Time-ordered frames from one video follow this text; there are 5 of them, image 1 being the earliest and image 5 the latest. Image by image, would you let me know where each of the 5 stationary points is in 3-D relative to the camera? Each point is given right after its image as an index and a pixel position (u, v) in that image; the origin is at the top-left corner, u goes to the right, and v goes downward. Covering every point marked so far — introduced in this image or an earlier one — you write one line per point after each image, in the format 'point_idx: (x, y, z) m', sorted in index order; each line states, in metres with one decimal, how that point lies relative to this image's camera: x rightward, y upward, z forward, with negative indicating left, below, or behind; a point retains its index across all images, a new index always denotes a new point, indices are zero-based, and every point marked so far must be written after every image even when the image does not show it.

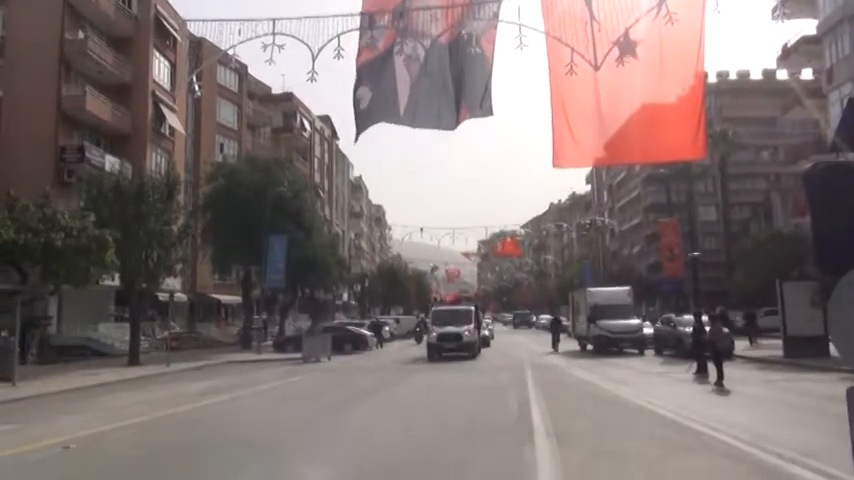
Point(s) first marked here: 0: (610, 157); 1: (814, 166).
0: (+2.9, +1.3, +16.3) m
1: (+2.6, +0.5, +6.9) m
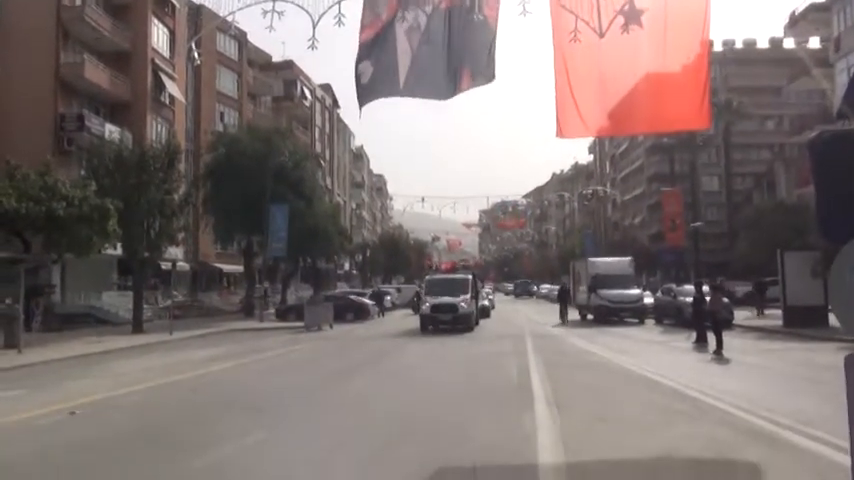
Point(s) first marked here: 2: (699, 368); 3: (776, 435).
0: (+2.9, +1.8, +16.3) m
1: (+2.6, +0.7, +6.9) m
2: (+4.8, -2.3, +18.2) m
3: (+4.5, -2.5, +13.4) m
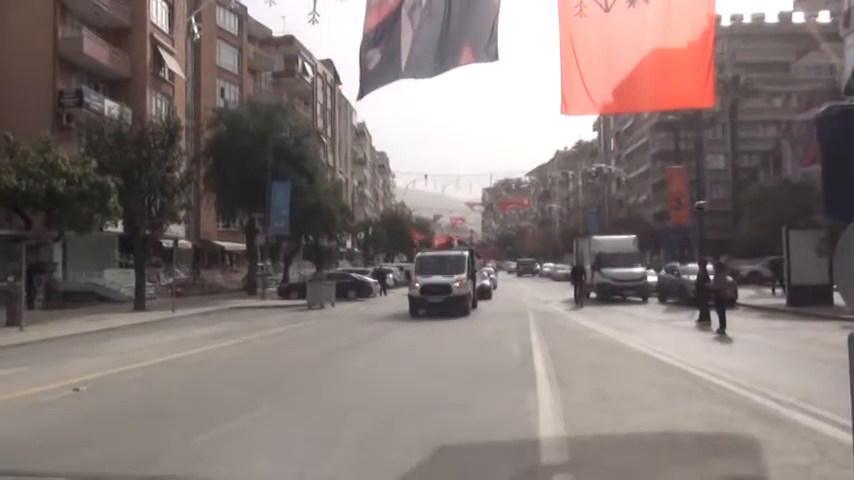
0: (+3.0, +2.1, +16.1) m
1: (+2.7, +0.8, +6.8) m
2: (+4.9, -1.9, +18.2) m
3: (+4.6, -2.2, +13.4) m
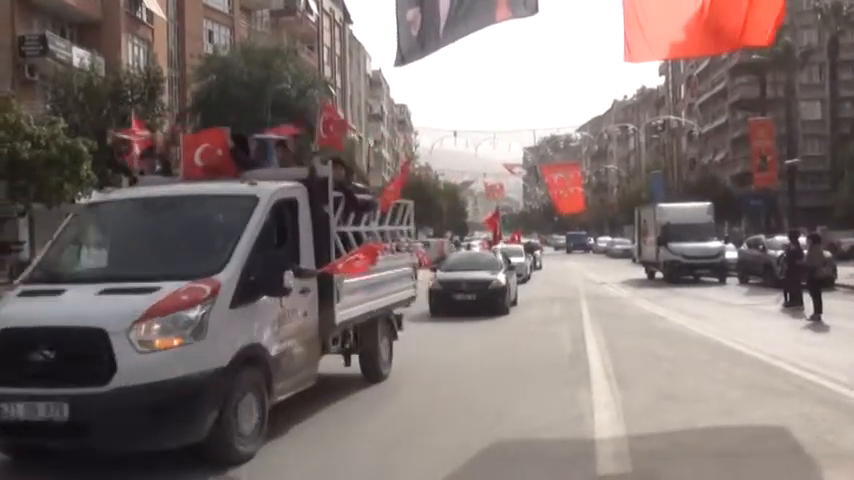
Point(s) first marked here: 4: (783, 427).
0: (+3.4, +2.5, +13.6) m
1: (+2.7, +0.9, +4.4) m
2: (+5.5, -1.4, +15.7) m
3: (+4.9, -1.9, +10.9) m
4: (+3.6, -2.0, +10.4) m
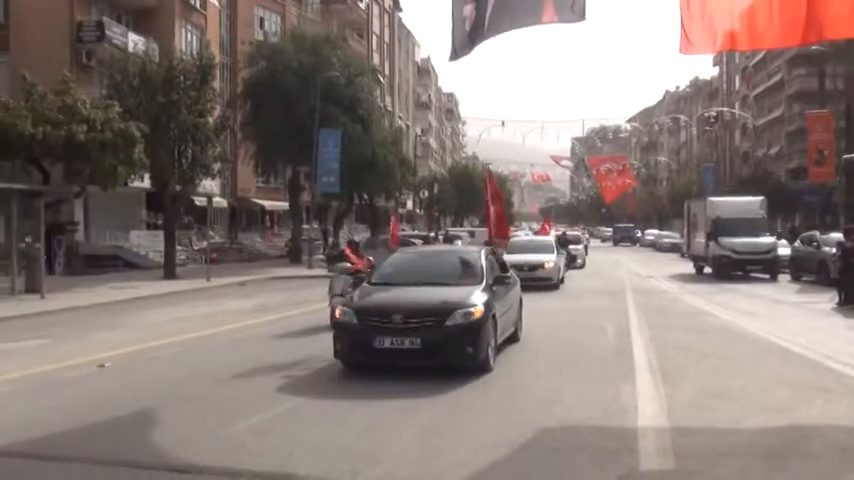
0: (+4.1, +2.6, +13.3) m
1: (+2.7, +0.9, +4.2) m
2: (+6.2, -1.4, +15.3) m
3: (+5.3, -1.9, +10.5) m
4: (+4.0, -1.9, +10.1) m
